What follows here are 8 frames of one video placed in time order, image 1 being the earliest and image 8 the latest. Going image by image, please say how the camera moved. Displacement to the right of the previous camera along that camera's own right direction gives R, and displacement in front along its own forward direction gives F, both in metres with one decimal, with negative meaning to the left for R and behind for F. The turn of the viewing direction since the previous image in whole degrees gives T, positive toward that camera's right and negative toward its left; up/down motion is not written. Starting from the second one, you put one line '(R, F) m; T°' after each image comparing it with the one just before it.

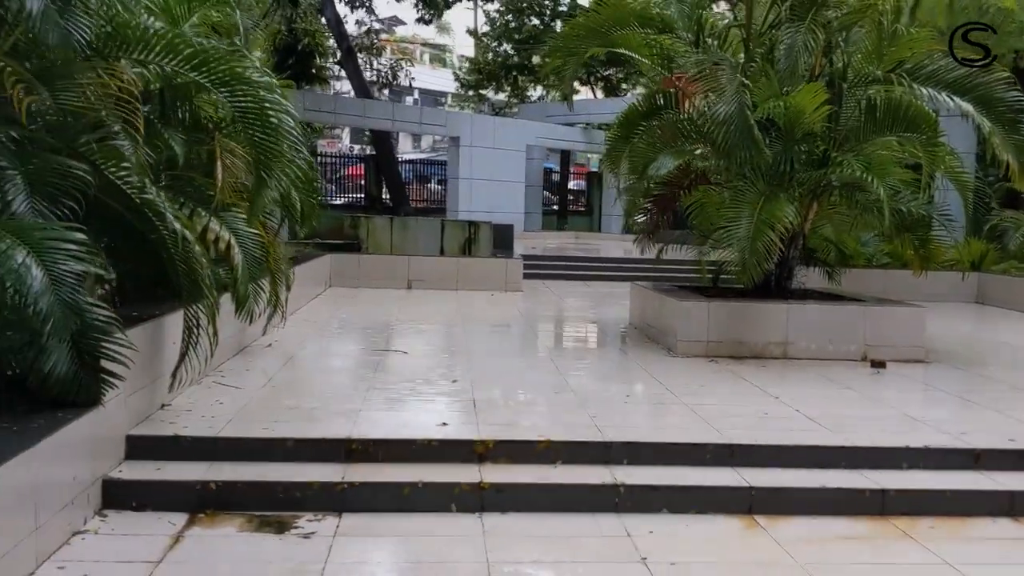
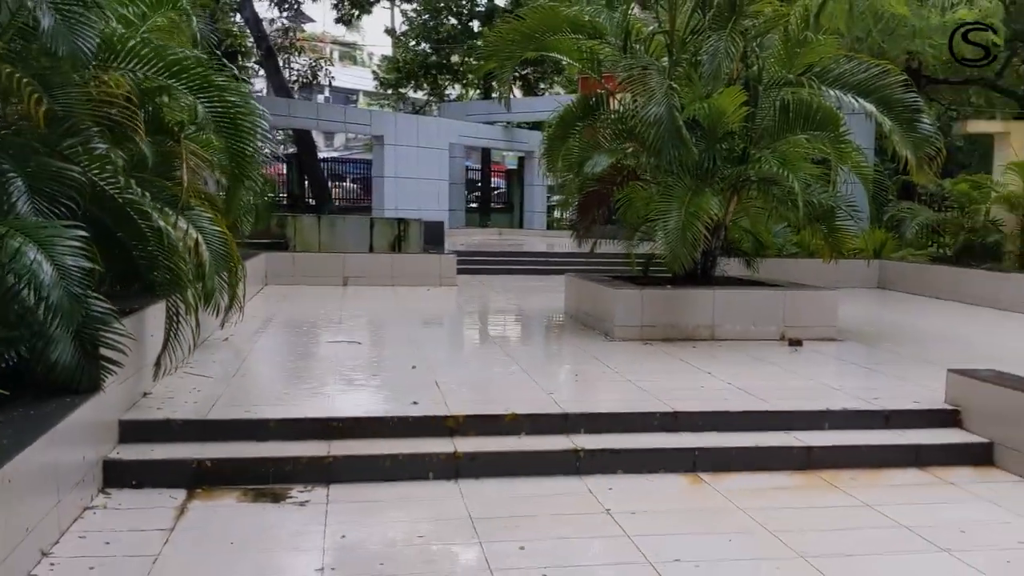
(-0.2, -0.4) m; +5°
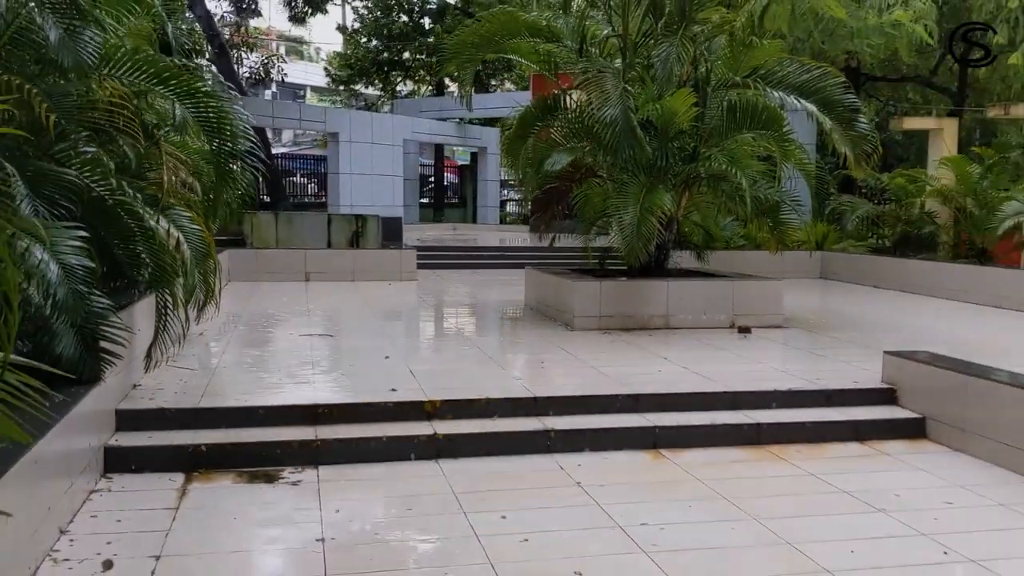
(-0.1, -0.3) m; +3°
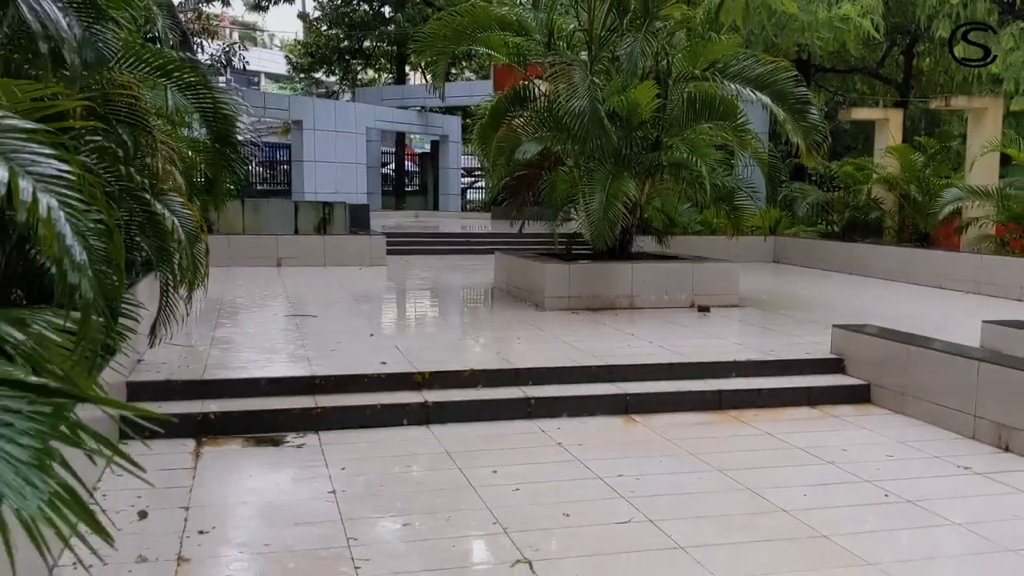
(-0.2, -0.4) m; +3°
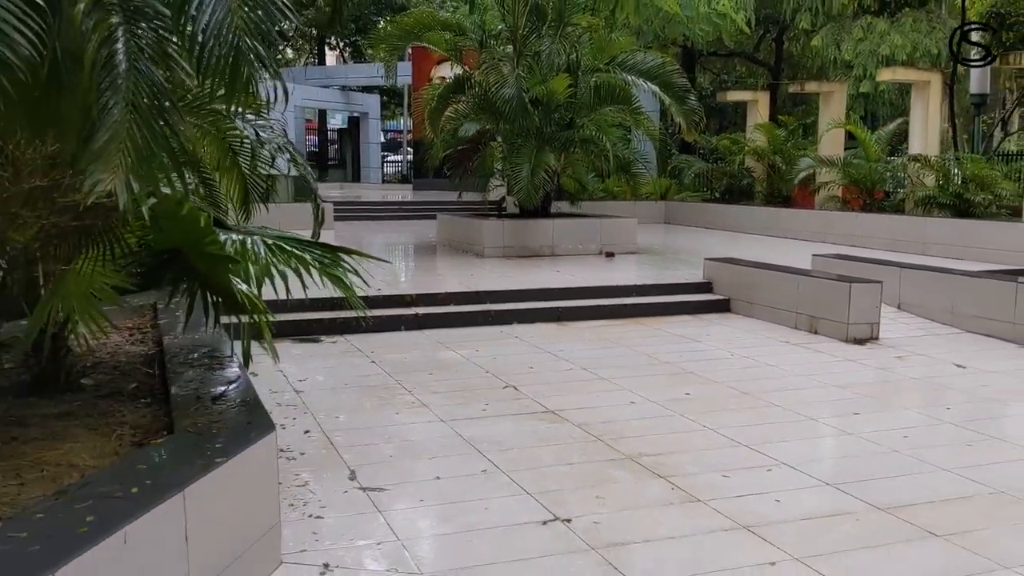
(-0.5, -2.0) m; +6°
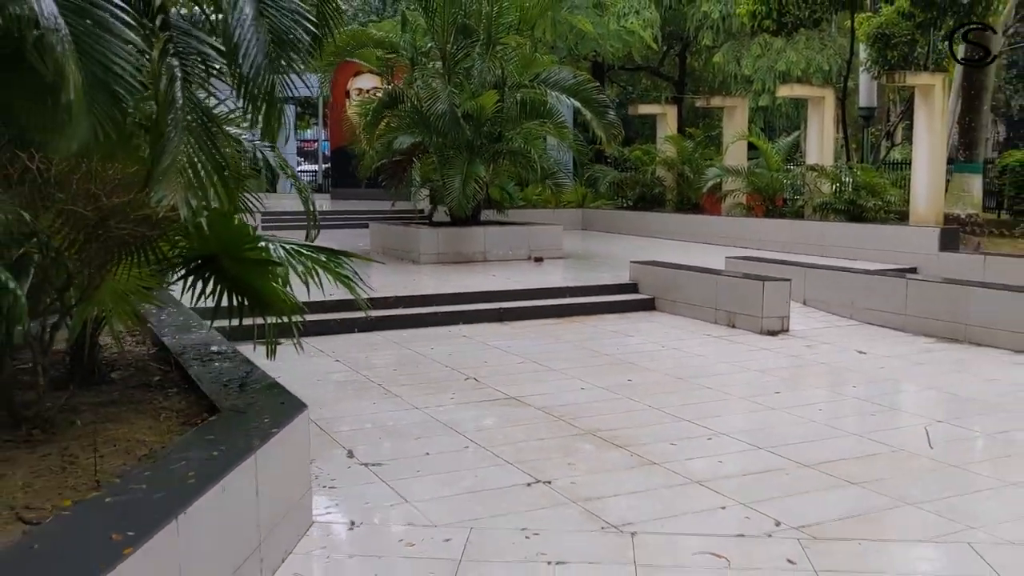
(-0.3, -0.6) m; +6°
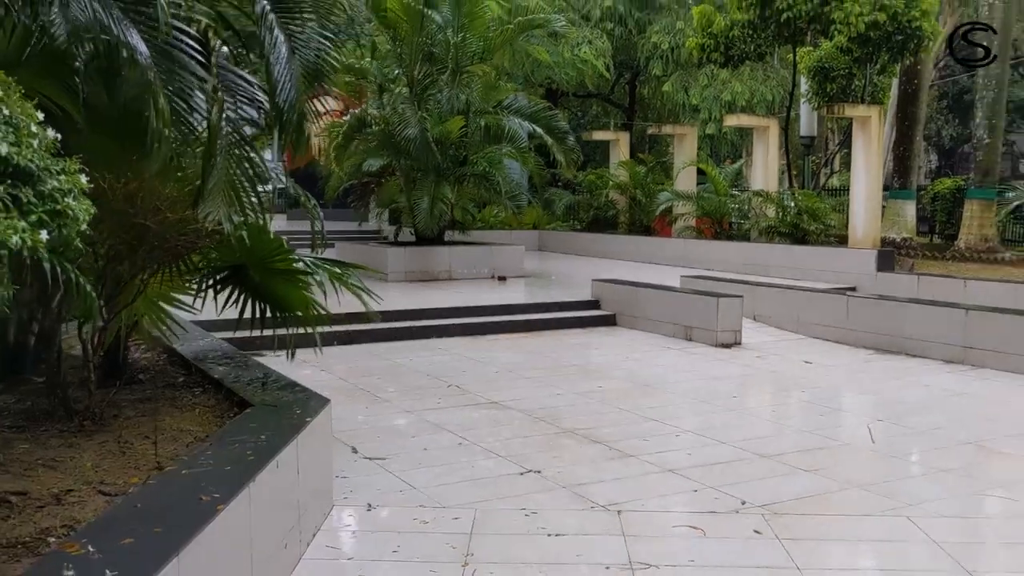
(-0.2, -0.5) m; +3°
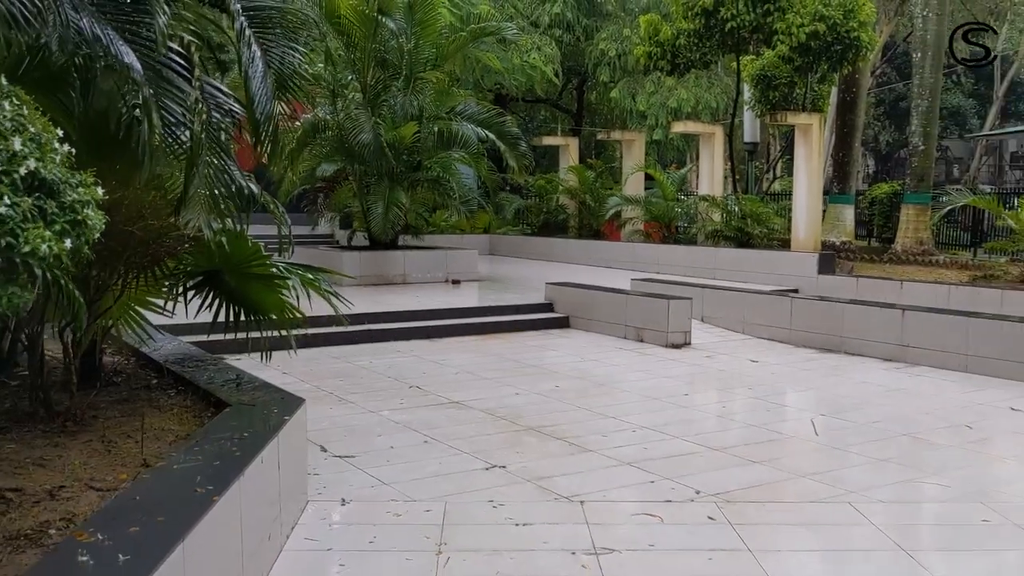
(-0.1, -0.2) m; +3°
